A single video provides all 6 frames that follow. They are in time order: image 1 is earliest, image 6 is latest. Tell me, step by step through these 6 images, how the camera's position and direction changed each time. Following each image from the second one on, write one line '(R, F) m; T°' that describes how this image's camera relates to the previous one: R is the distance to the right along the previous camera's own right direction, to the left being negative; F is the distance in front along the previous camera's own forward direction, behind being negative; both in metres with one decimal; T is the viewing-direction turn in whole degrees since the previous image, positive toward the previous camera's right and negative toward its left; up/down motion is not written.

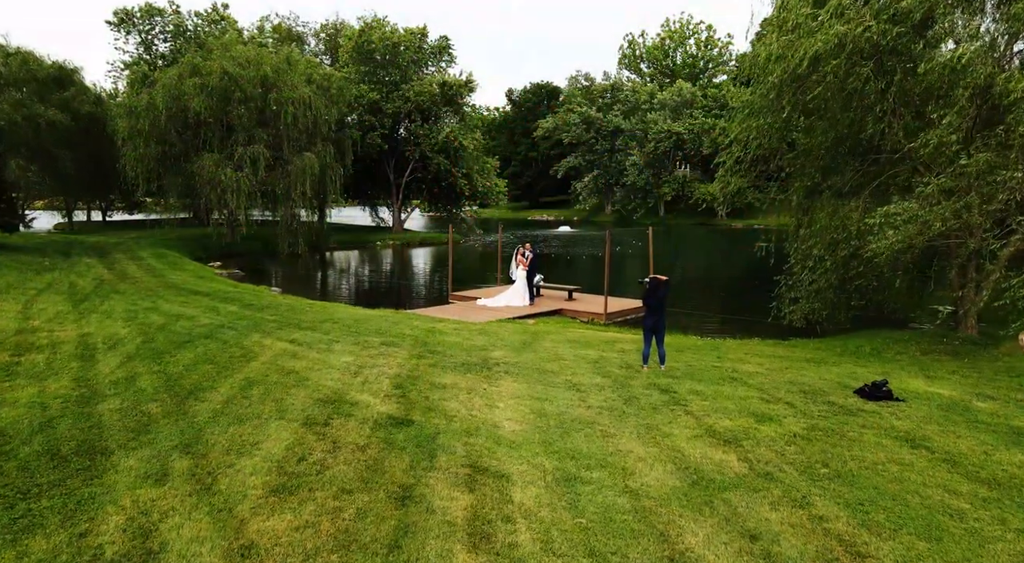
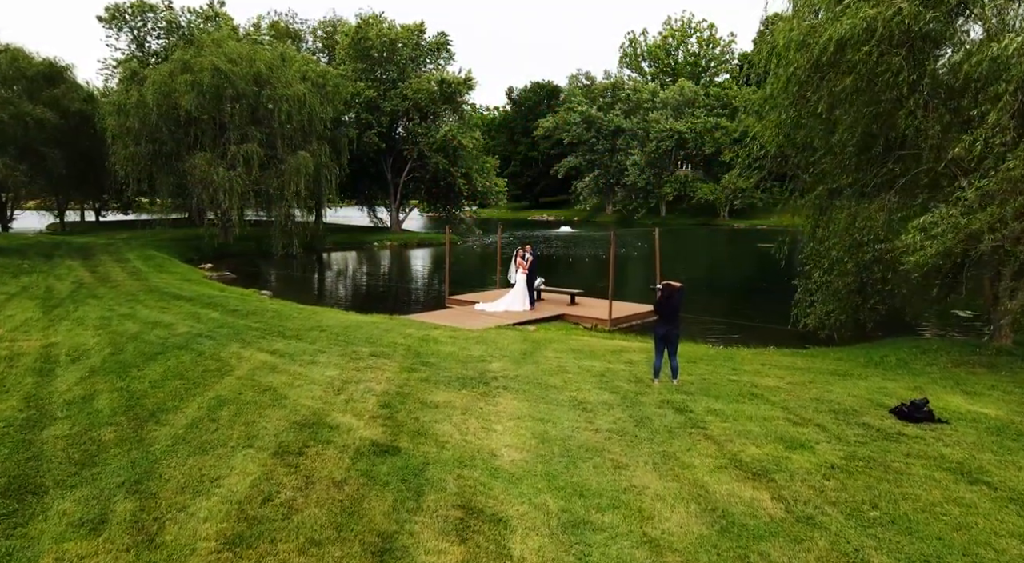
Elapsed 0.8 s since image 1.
(0.0, +0.9) m; 0°
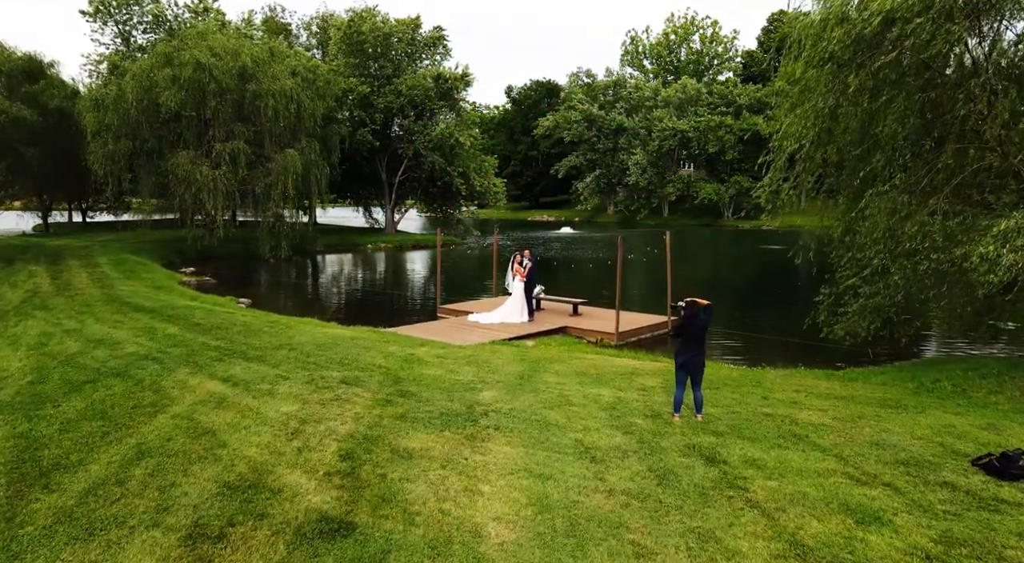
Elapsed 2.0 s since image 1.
(+0.1, +1.6) m; 0°
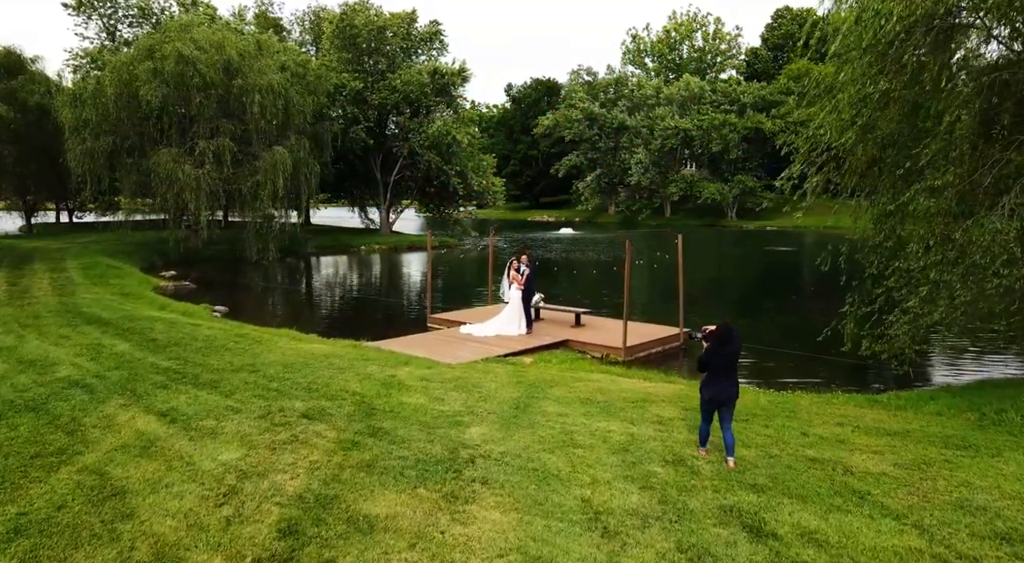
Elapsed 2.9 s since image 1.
(+0.1, +1.5) m; 0°
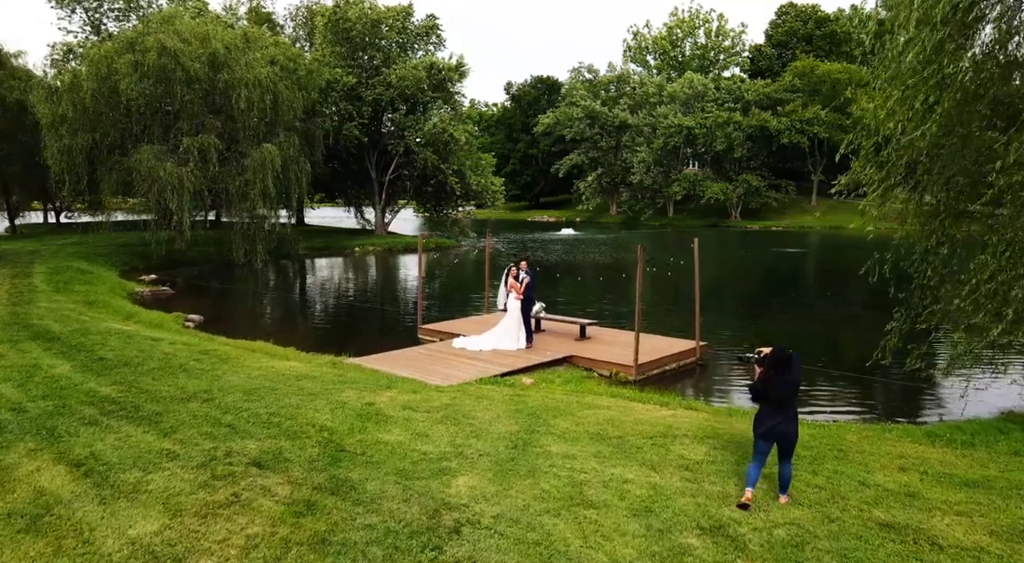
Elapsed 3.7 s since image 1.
(0.0, +1.5) m; 0°
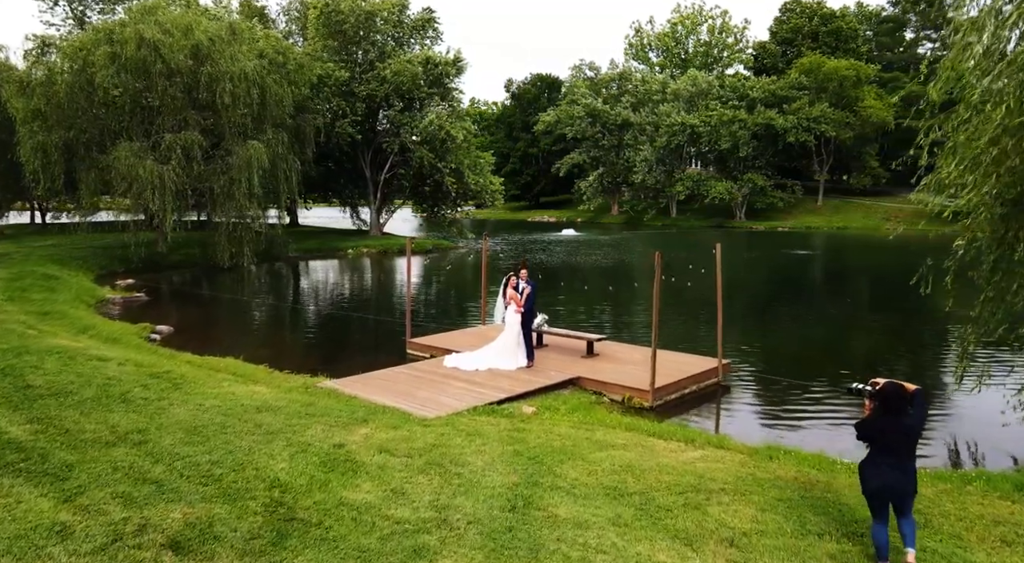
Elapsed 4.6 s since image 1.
(0.0, +1.6) m; 0°
